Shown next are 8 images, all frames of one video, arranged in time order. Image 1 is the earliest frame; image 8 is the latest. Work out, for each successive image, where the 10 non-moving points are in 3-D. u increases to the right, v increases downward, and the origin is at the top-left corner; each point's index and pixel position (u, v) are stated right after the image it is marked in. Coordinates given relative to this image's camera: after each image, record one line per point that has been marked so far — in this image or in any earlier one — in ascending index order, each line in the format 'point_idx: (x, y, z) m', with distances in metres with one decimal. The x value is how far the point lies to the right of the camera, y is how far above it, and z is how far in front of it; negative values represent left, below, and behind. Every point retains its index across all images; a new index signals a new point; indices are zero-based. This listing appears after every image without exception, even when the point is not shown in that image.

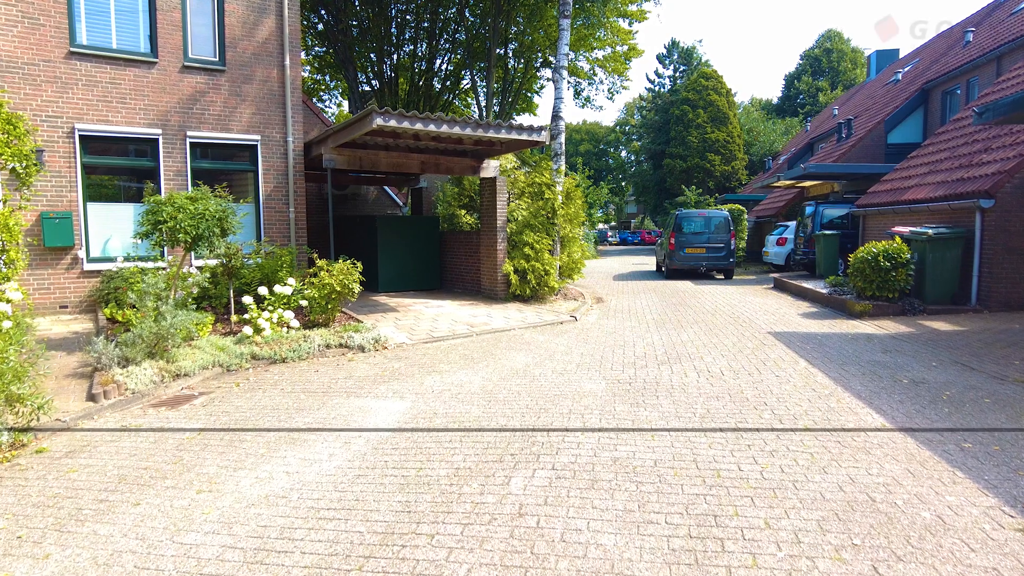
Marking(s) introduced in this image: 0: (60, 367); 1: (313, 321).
0: (-4.8, -0.8, +6.8) m
1: (-2.8, -0.5, +9.2) m
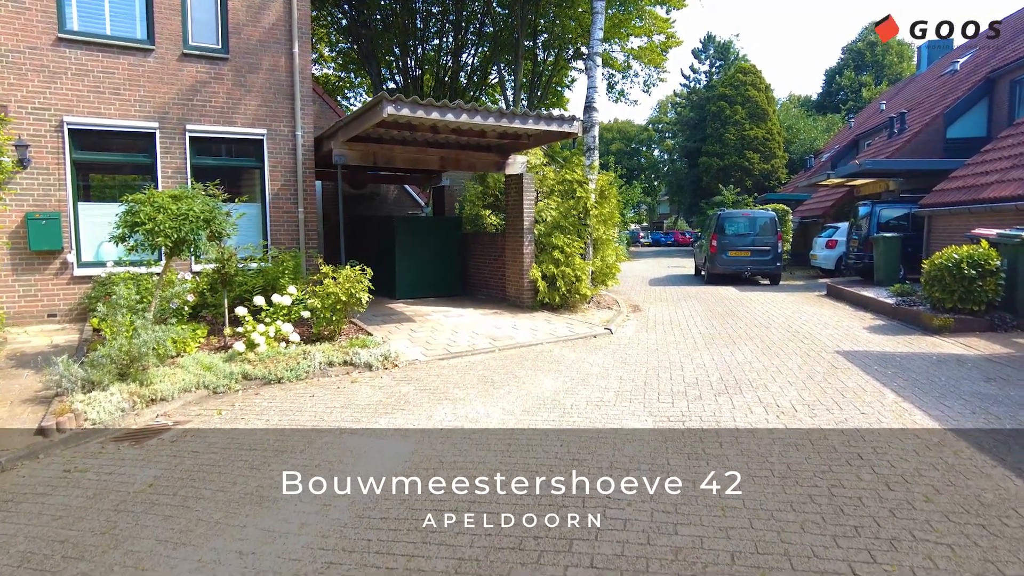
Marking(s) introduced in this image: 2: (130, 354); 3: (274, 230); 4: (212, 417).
0: (-4.5, -1.0, +6.0) m
1: (-2.4, -0.6, +8.2) m
2: (-3.6, -0.6, +6.0) m
3: (-3.8, +0.9, +10.3) m
4: (-2.7, -1.2, +5.8) m
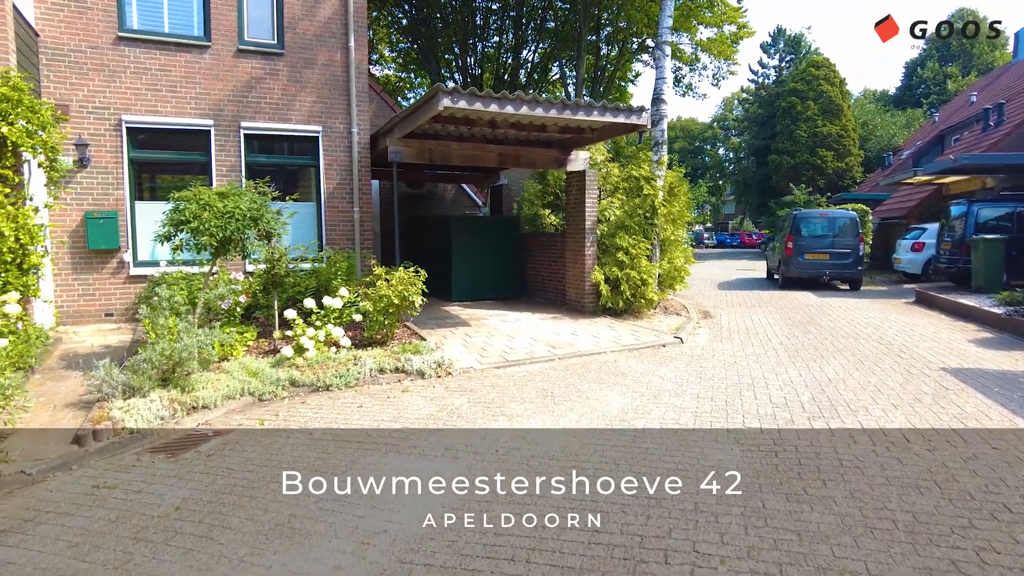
0: (-4.0, -1.0, +5.8) m
1: (-1.7, -0.6, +7.8) m
2: (-3.0, -0.6, +5.8) m
3: (-2.8, +0.9, +10.1) m
4: (-2.2, -1.2, +5.5) m
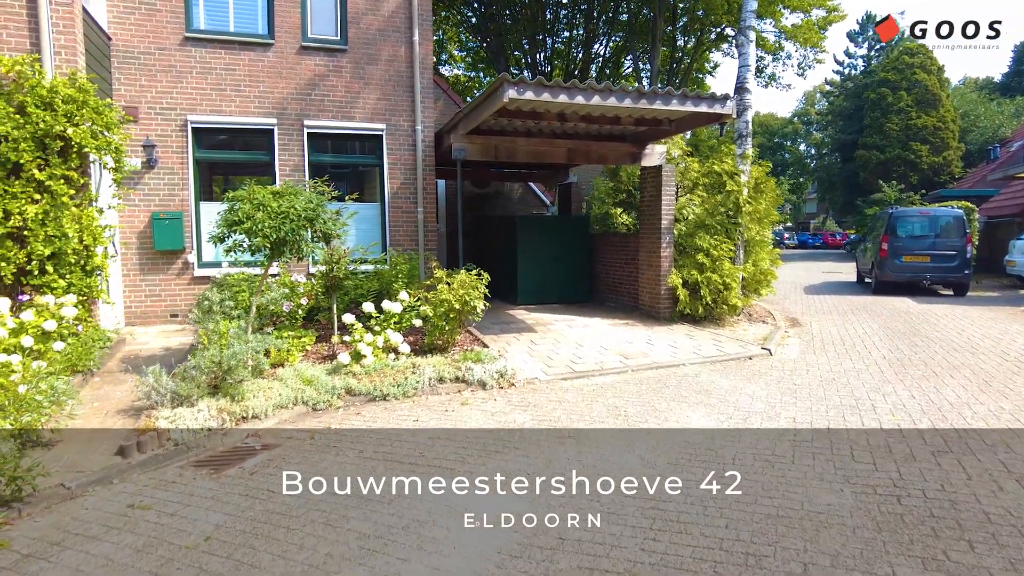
0: (-3.4, -1.0, +5.6) m
1: (-0.9, -0.7, +7.4) m
2: (-2.5, -0.7, +5.5) m
3: (-1.8, +0.9, +9.8) m
4: (-1.6, -1.2, +5.1) m
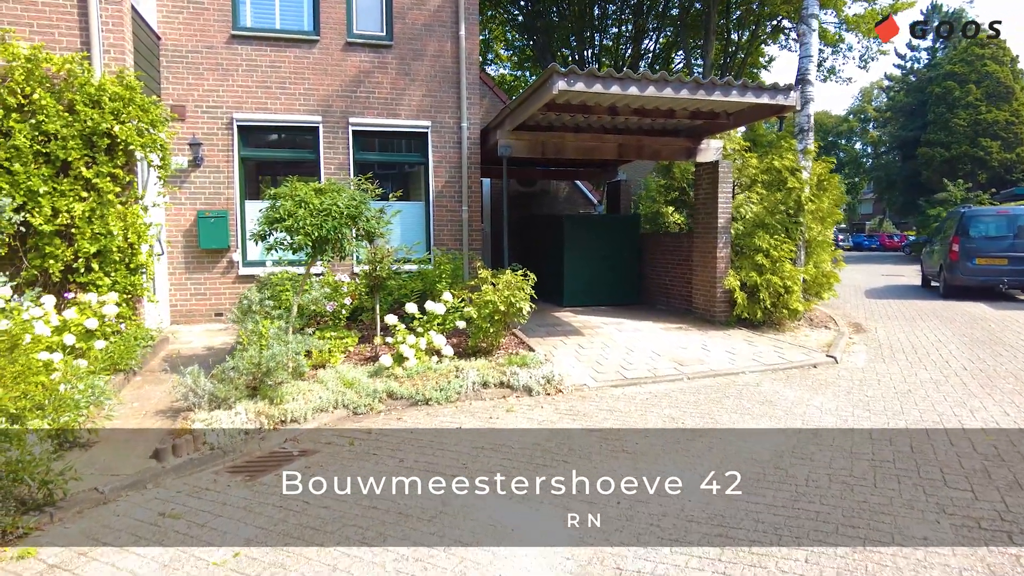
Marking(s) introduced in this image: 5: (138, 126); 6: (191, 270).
0: (-3.0, -1.0, +5.5) m
1: (-0.4, -0.7, +7.1) m
2: (-2.1, -0.6, +5.3) m
3: (-1.1, +0.8, +9.5) m
4: (-1.3, -1.2, +4.9) m
5: (-3.9, +1.7, +6.7) m
6: (-4.3, +0.2, +8.8) m
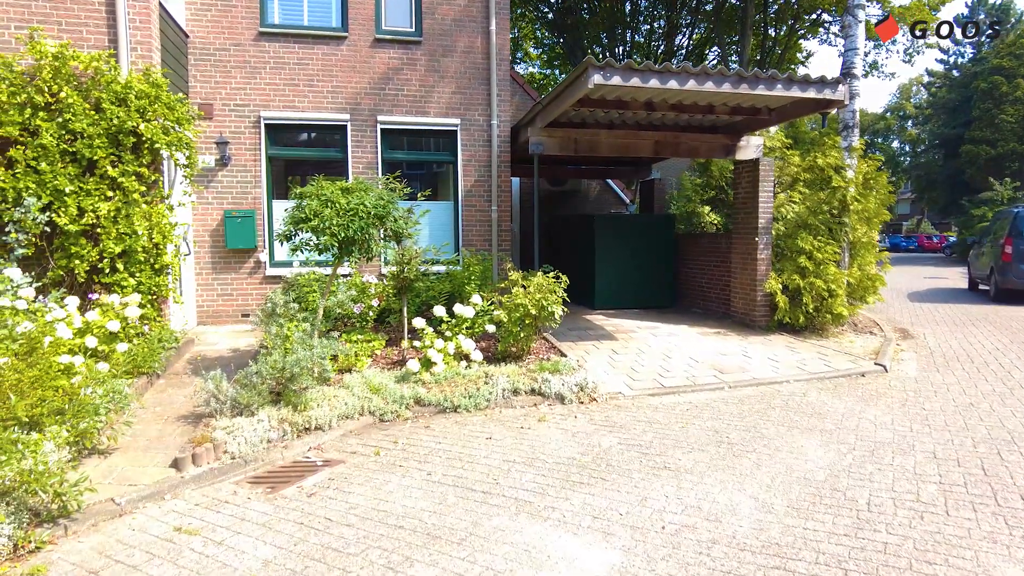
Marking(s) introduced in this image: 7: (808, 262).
0: (-2.8, -1.0, +5.4) m
1: (-0.1, -0.7, +6.9) m
2: (-1.8, -0.7, +5.2) m
3: (-0.7, +0.8, +9.3) m
4: (-1.0, -1.2, +4.7) m
5: (-3.5, +1.7, +6.6) m
6: (-3.9, +0.2, +8.7) m
7: (+4.0, +0.4, +8.8) m
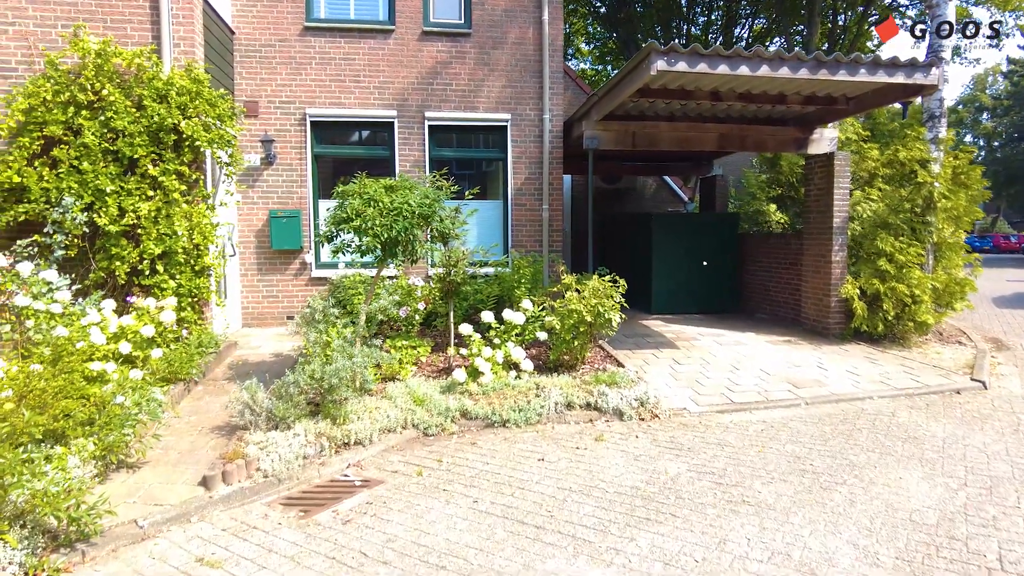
0: (-2.3, -1.0, +5.1) m
1: (+0.4, -0.7, +6.4) m
2: (-1.4, -0.7, +4.8) m
3: (0.0, +0.8, +8.9) m
4: (-0.7, -1.3, +4.3) m
5: (-3.0, +1.6, +6.4) m
6: (-3.2, +0.2, +8.5) m
7: (+4.7, +0.3, +8.0) m
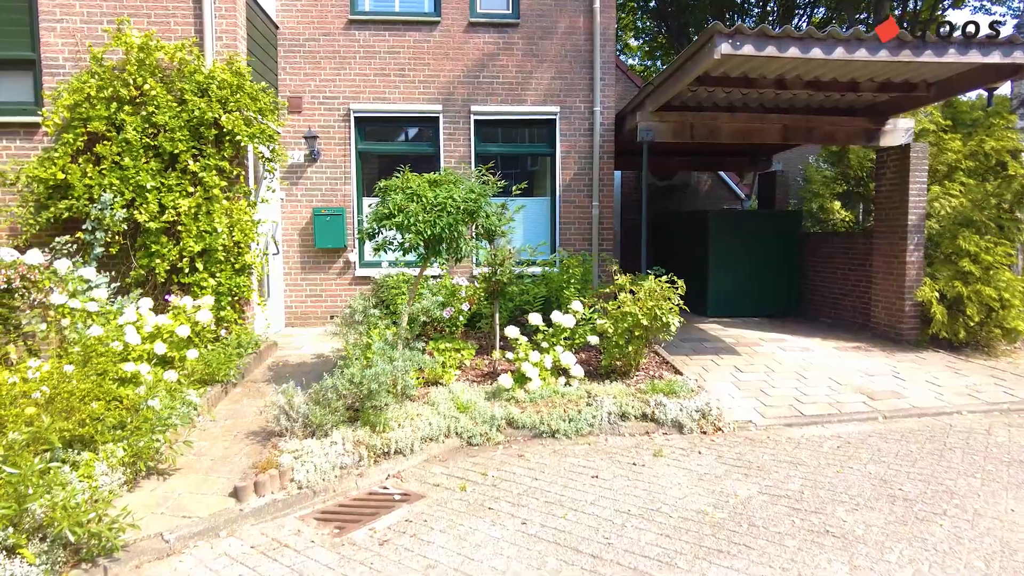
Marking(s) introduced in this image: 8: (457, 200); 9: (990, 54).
0: (-2.0, -1.0, +4.9) m
1: (+0.9, -0.7, +6.0) m
2: (-1.1, -0.7, +4.6) m
3: (+0.7, +0.8, +8.5) m
4: (-0.4, -1.3, +4.0) m
5: (-2.5, +1.6, +6.2) m
6: (-2.6, +0.2, +8.3) m
7: (+5.2, +0.3, +7.3) m
8: (-0.5, +0.7, +5.4) m
9: (+4.3, +2.1, +5.9) m
